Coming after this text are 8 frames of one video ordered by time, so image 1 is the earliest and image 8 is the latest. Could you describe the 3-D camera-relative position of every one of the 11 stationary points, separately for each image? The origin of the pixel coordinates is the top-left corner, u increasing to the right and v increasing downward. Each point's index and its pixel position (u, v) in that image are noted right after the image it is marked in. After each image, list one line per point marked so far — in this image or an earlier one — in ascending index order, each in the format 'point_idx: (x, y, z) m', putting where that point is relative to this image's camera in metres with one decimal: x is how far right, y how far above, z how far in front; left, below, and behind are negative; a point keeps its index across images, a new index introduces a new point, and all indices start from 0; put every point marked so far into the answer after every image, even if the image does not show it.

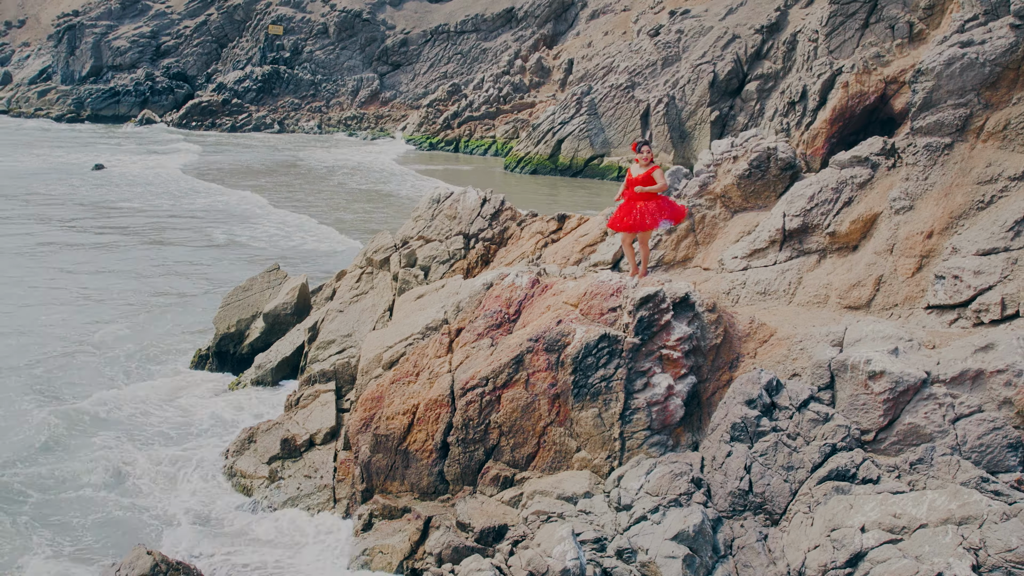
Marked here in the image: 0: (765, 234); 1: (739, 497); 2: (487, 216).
0: (+1.9, +0.4, +7.7) m
1: (+1.1, -1.1, +5.4) m
2: (-0.2, +0.7, +10.2) m
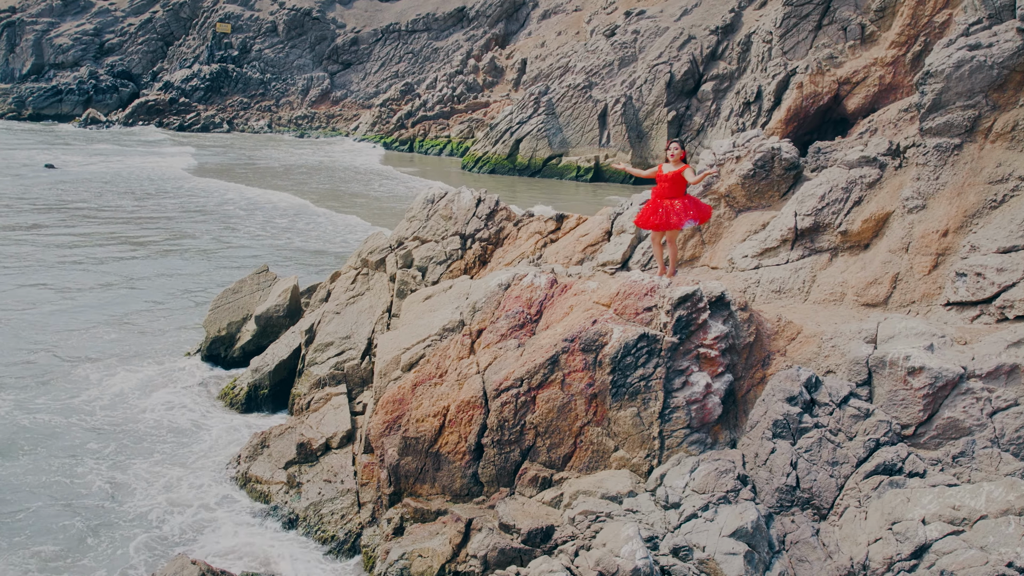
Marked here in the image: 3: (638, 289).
0: (+2.0, +0.4, +7.8) m
1: (+1.4, -1.0, +5.5) m
2: (-0.3, +0.7, +10.2) m
3: (+0.8, 0.0, +6.4) m
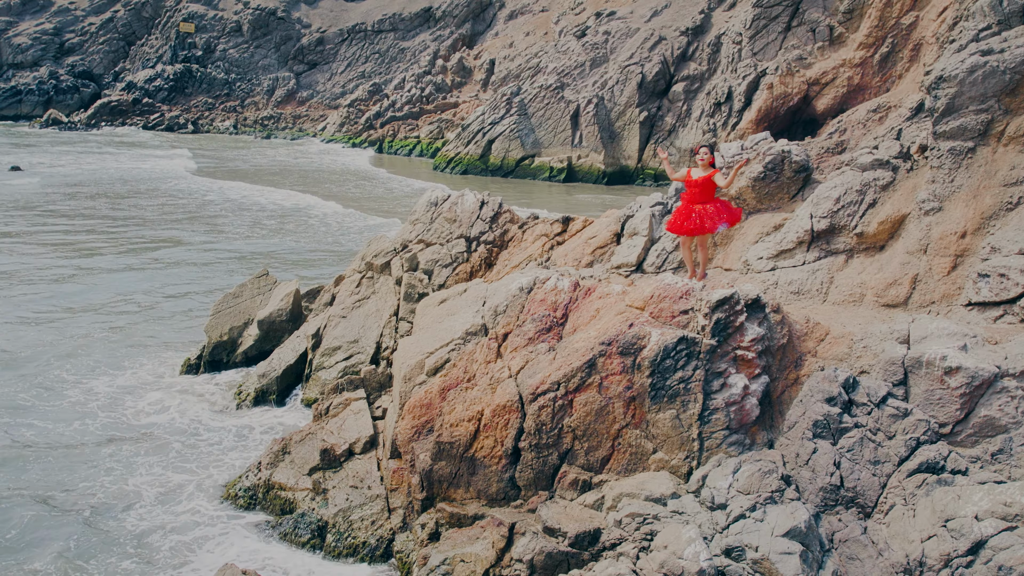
0: (+2.1, +0.4, +8.0) m
1: (+1.7, -1.1, +5.6) m
2: (-0.2, +0.7, +10.2) m
3: (+1.0, 0.0, +6.4) m
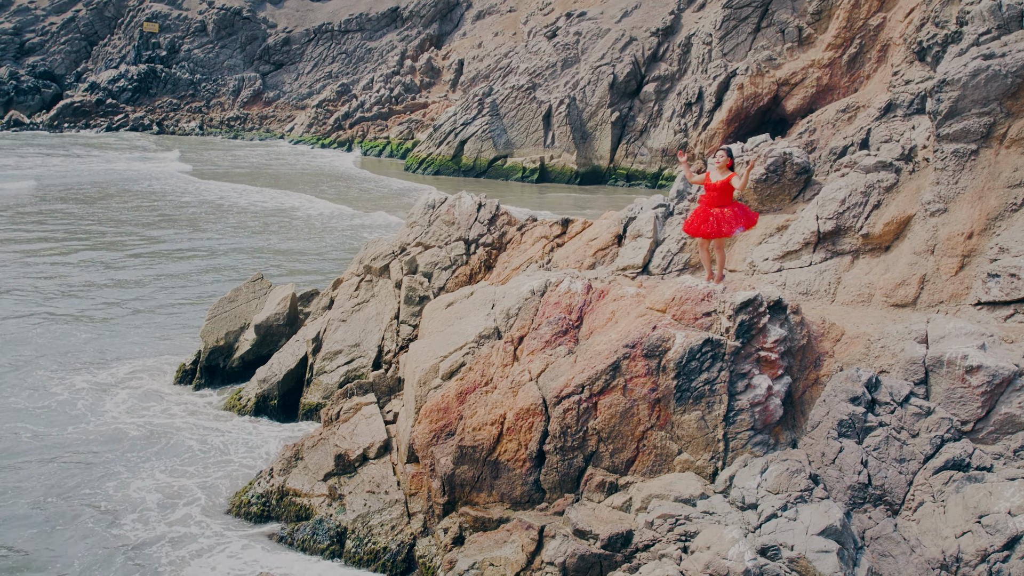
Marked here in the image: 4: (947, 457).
0: (+2.2, +0.4, +8.1) m
1: (+1.8, -1.1, +5.6) m
2: (-0.3, +0.6, +10.2) m
3: (+1.1, 0.0, +6.5) m
4: (+2.3, -0.9, +5.6) m
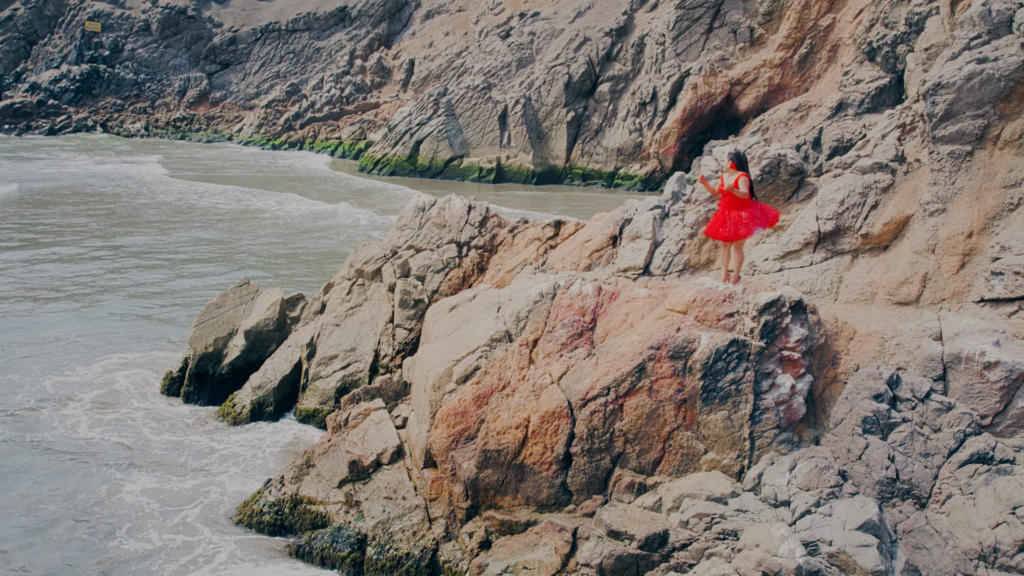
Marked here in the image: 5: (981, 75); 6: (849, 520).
0: (+2.2, +0.4, +8.2) m
1: (+2.0, -1.1, +5.8) m
2: (-0.4, +0.6, +10.2) m
3: (+1.3, 0.0, +6.6) m
4: (+2.5, -0.9, +5.8) m
5: (+3.3, +1.5, +7.6) m
6: (+1.7, -1.2, +5.5) m
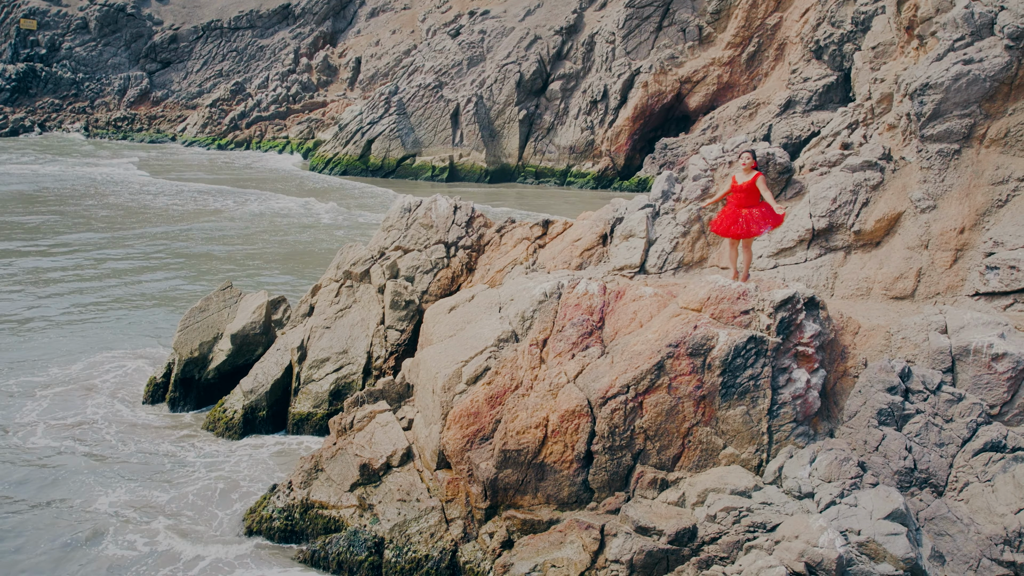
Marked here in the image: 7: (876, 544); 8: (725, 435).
0: (+2.2, +0.4, +8.4) m
1: (+2.2, -1.0, +6.0) m
2: (-0.5, +0.6, +10.2) m
3: (+1.4, 0.0, +6.7) m
4: (+2.7, -0.9, +6.0) m
5: (+3.4, +1.6, +7.8) m
6: (+1.9, -1.2, +5.6) m
7: (+1.9, -1.3, +5.5) m
8: (+1.3, -0.9, +6.4) m
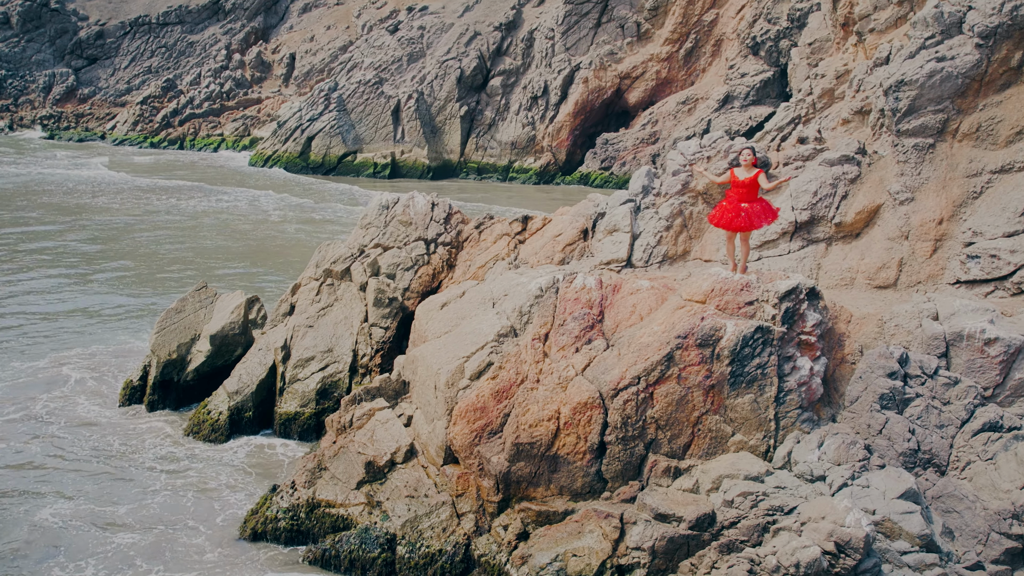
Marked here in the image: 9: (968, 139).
0: (+2.1, +0.5, +8.7) m
1: (+2.3, -1.0, +6.2) m
2: (-0.7, +0.6, +10.3) m
3: (+1.4, 0.0, +6.9) m
4: (+2.8, -0.8, +6.3) m
5: (+3.3, +1.7, +8.2) m
6: (+2.1, -1.1, +5.9) m
7: (+2.0, -1.3, +5.7) m
8: (+1.4, -0.8, +6.6) m
9: (+3.5, +1.1, +8.2) m
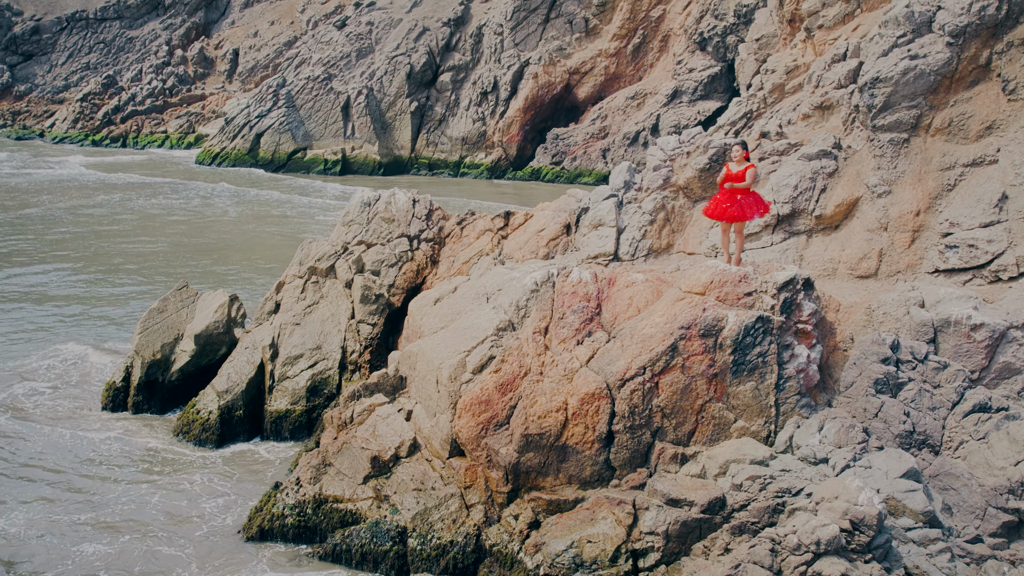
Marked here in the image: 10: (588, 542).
0: (+2.0, +0.6, +8.9) m
1: (+2.4, -0.9, +6.5) m
2: (-0.9, +0.7, +10.4) m
3: (+1.4, +0.1, +7.2) m
4: (+2.9, -0.7, +6.6) m
5: (+3.2, +1.7, +8.5) m
6: (+2.2, -1.1, +6.2) m
7: (+2.2, -1.2, +6.0) m
8: (+1.4, -0.8, +6.8) m
9: (+3.4, +1.2, +8.5) m
10: (+0.5, -1.5, +6.4) m
